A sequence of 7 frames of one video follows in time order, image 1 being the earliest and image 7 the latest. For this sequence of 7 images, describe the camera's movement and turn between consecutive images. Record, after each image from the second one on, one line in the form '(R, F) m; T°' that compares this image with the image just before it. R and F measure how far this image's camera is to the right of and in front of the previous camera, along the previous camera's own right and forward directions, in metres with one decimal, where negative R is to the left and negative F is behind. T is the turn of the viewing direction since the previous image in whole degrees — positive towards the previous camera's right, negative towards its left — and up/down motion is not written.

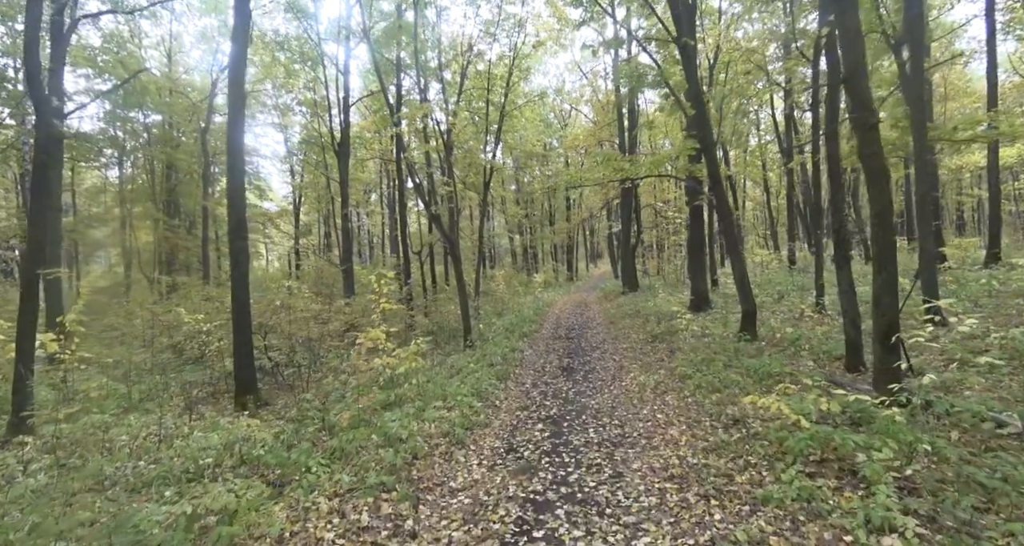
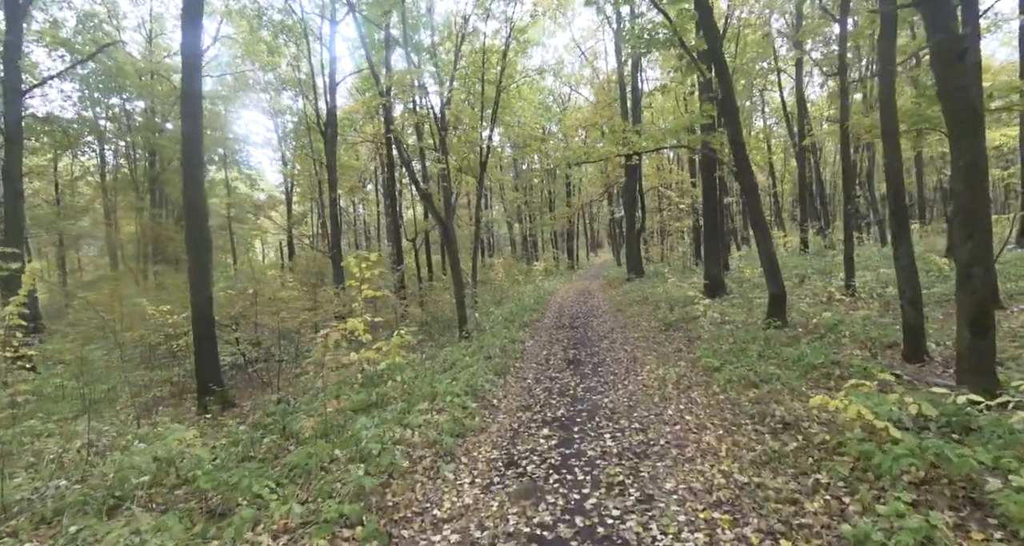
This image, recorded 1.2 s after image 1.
(0.0, +1.2) m; 0°
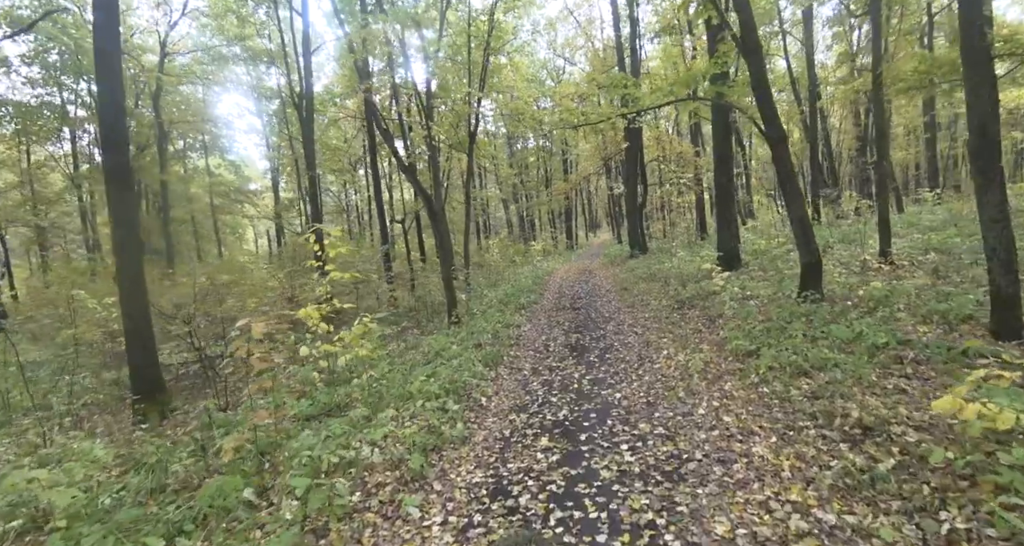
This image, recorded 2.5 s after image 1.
(+0.1, +1.4) m; 0°
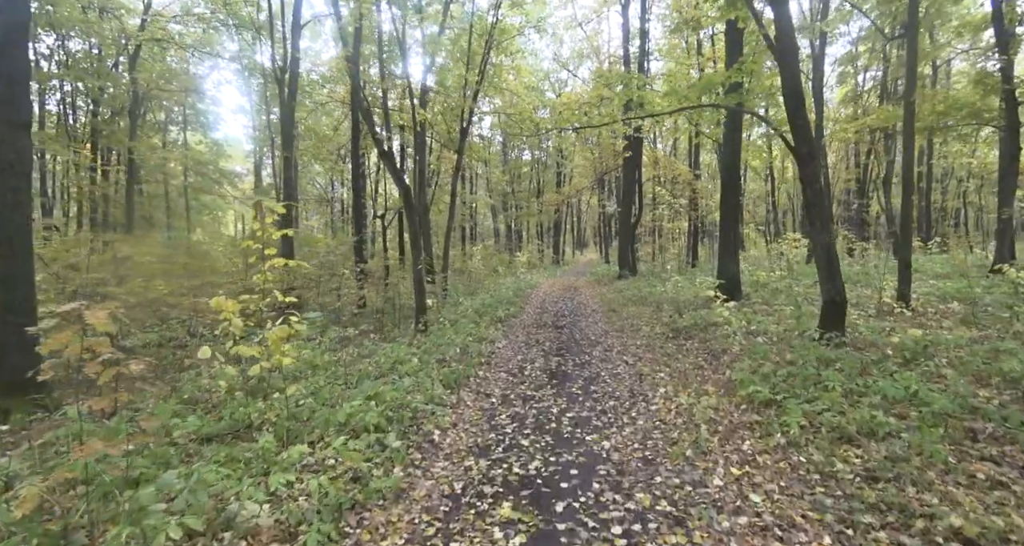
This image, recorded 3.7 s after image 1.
(+0.1, +1.3) m; +2°
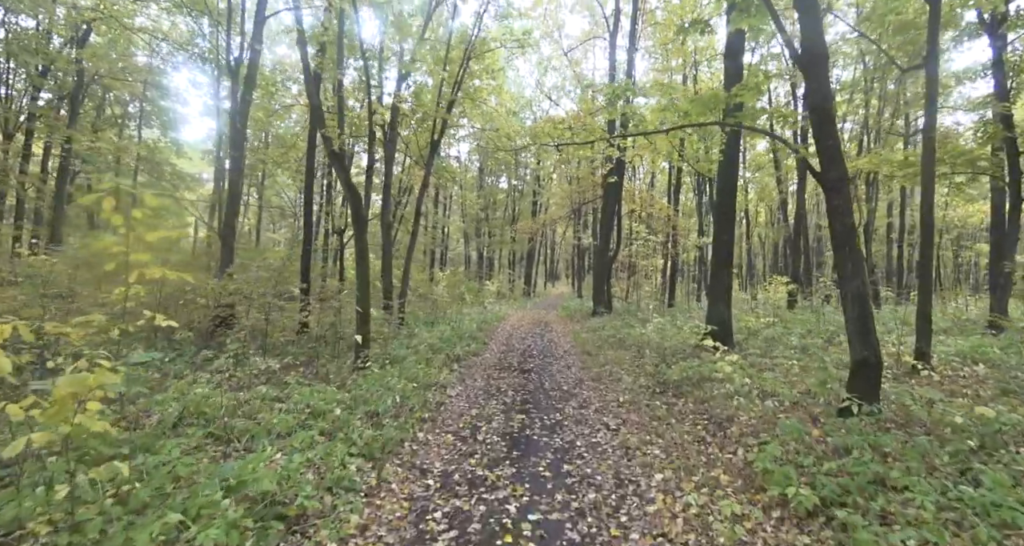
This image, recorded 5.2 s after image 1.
(+0.2, +1.6) m; +3°
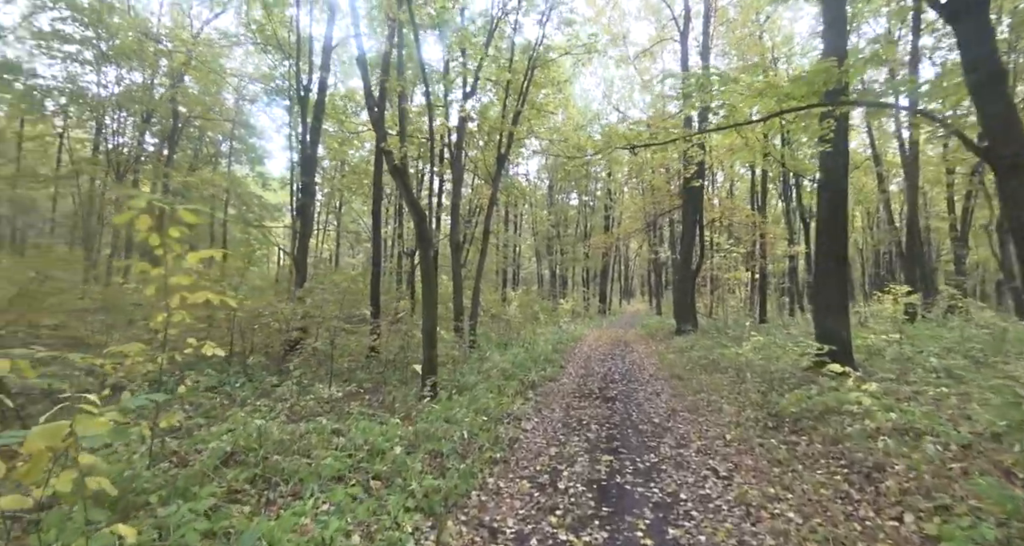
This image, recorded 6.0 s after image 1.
(-0.1, +0.8) m; -8°
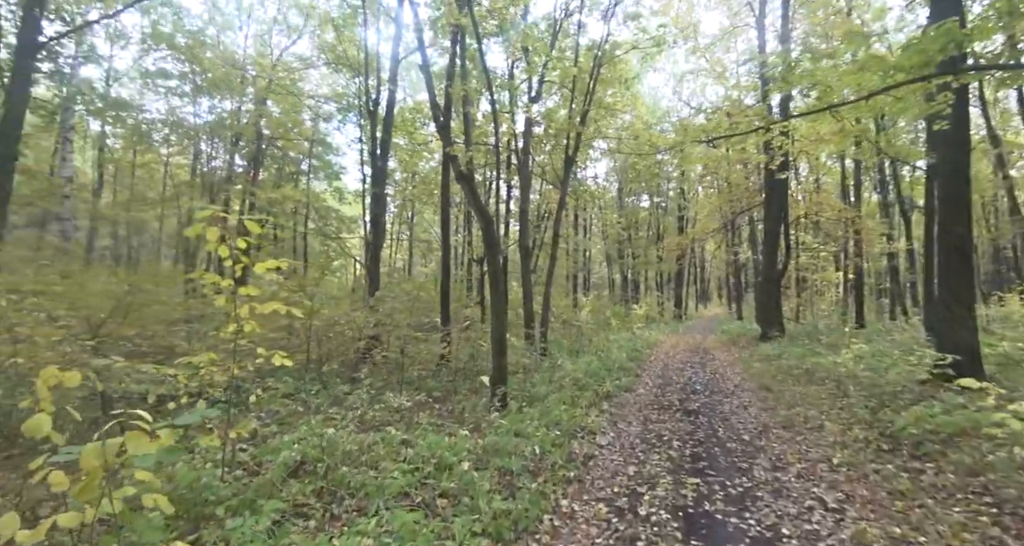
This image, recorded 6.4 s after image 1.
(0.0, +0.3) m; -8°
